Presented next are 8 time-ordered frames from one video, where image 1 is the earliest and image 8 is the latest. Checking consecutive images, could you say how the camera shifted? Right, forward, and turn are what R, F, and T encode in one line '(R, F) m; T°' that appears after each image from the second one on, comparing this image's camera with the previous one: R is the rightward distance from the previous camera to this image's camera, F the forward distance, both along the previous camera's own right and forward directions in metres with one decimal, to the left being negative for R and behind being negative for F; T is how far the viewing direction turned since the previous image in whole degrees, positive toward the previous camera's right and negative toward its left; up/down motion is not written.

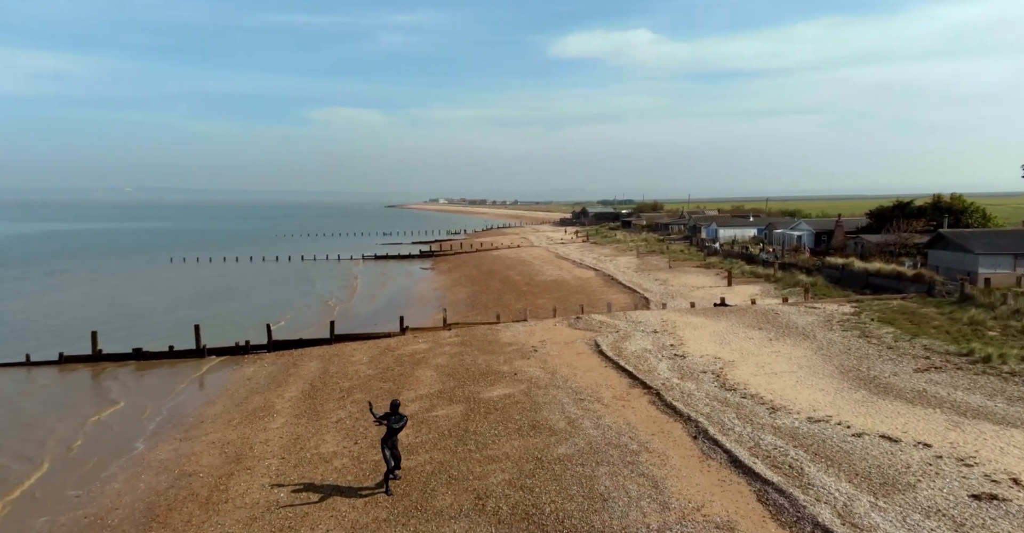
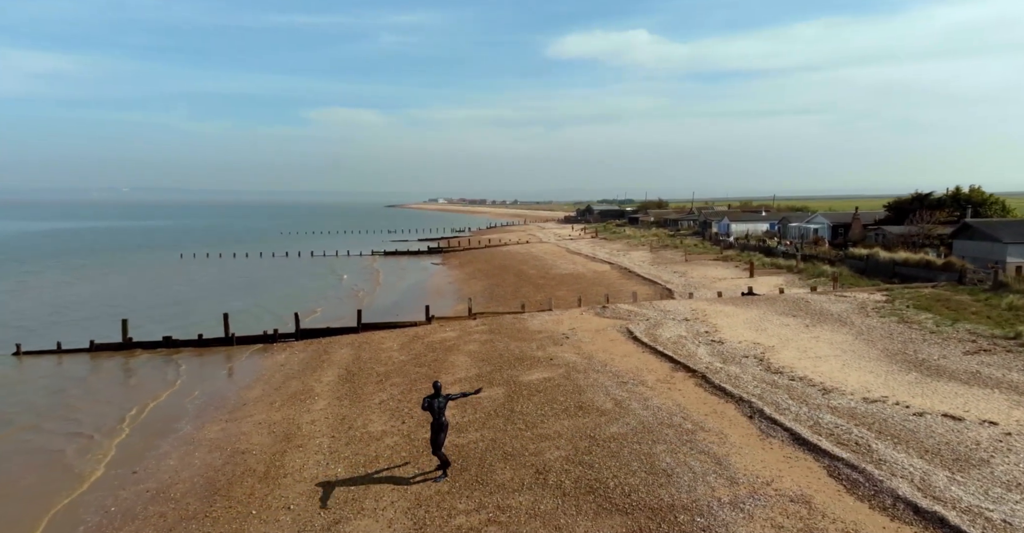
(-0.9, +0.1) m; -1°
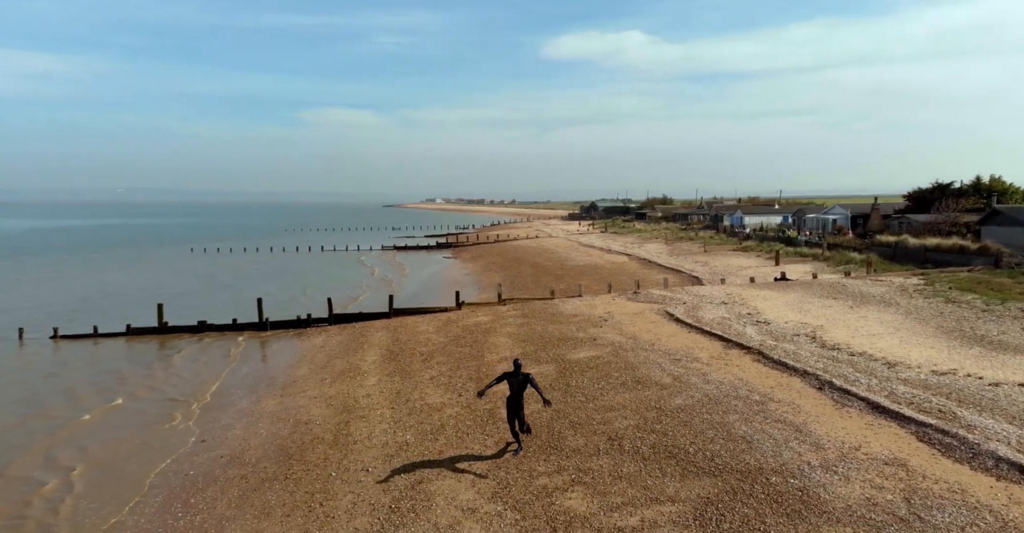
(-1.2, +0.1) m; -1°
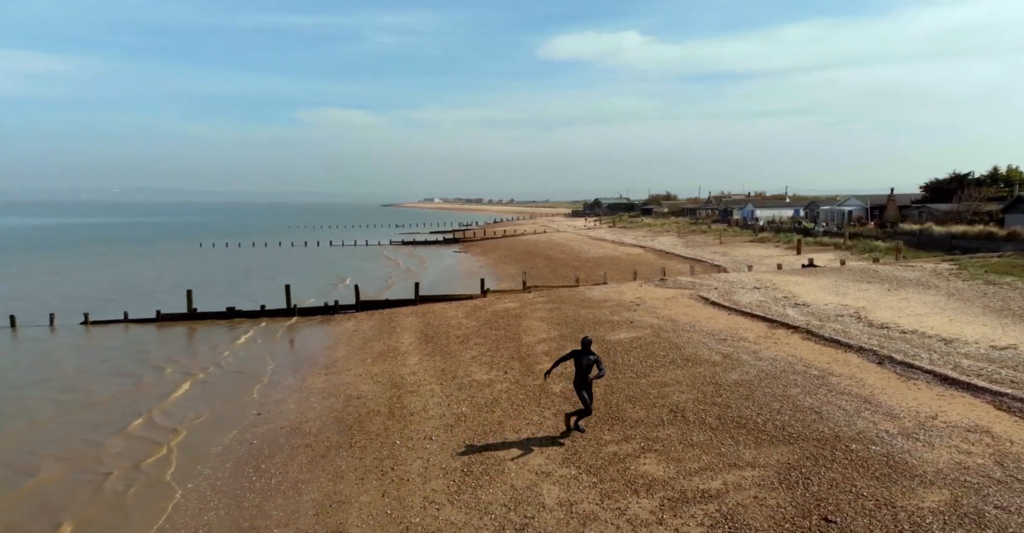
(-1.0, +0.1) m; -1°
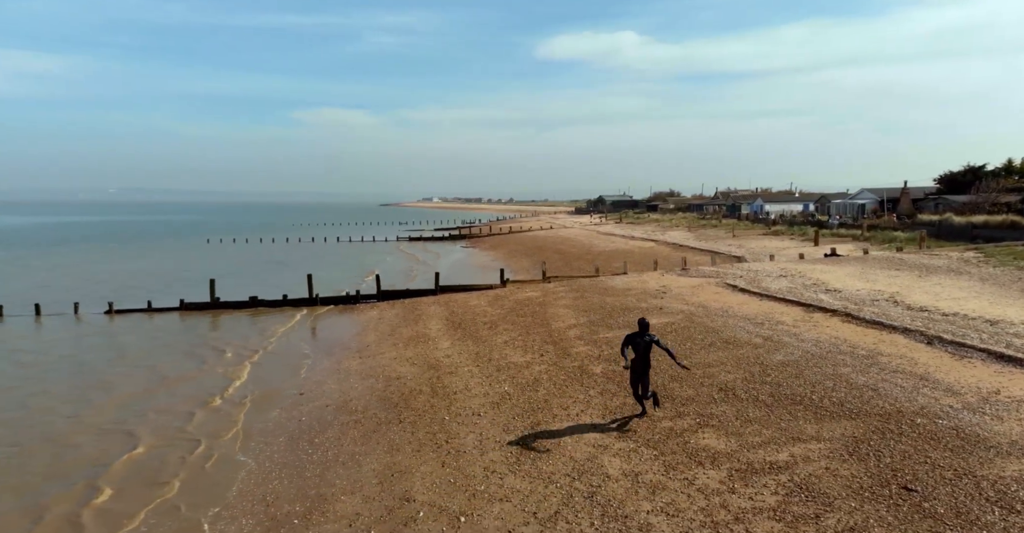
(-0.7, +0.1) m; -1°
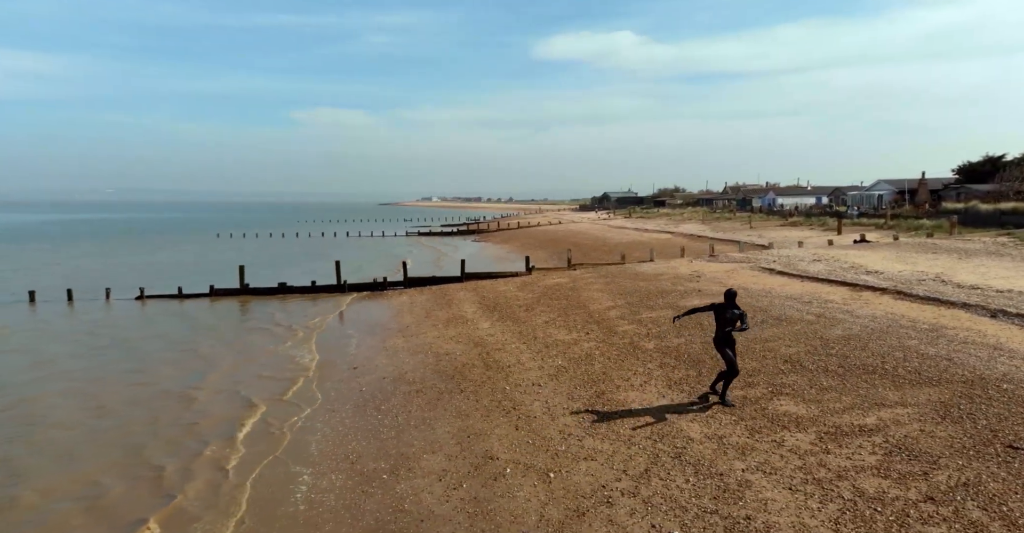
(-0.9, +0.2) m; -1°
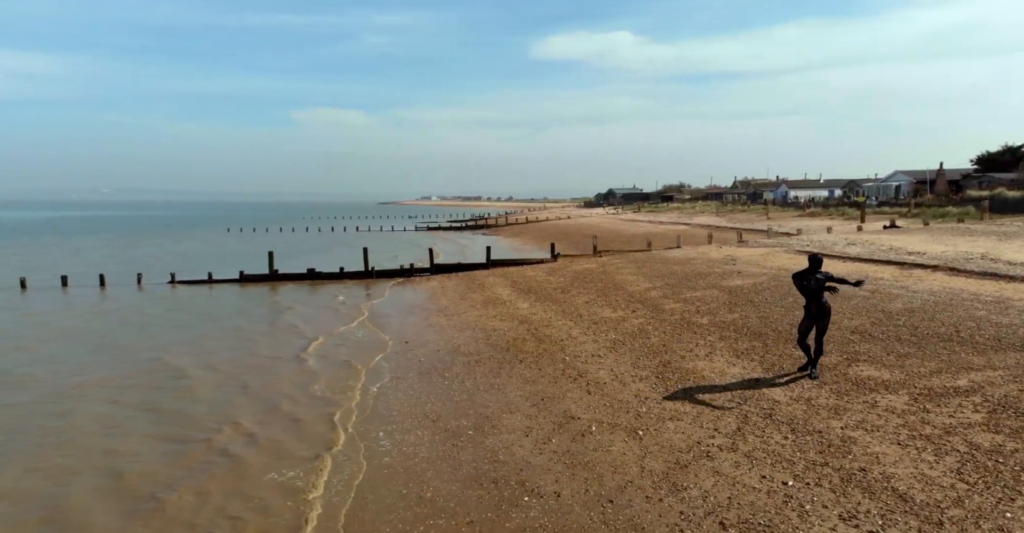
(-0.8, +0.2) m; -1°
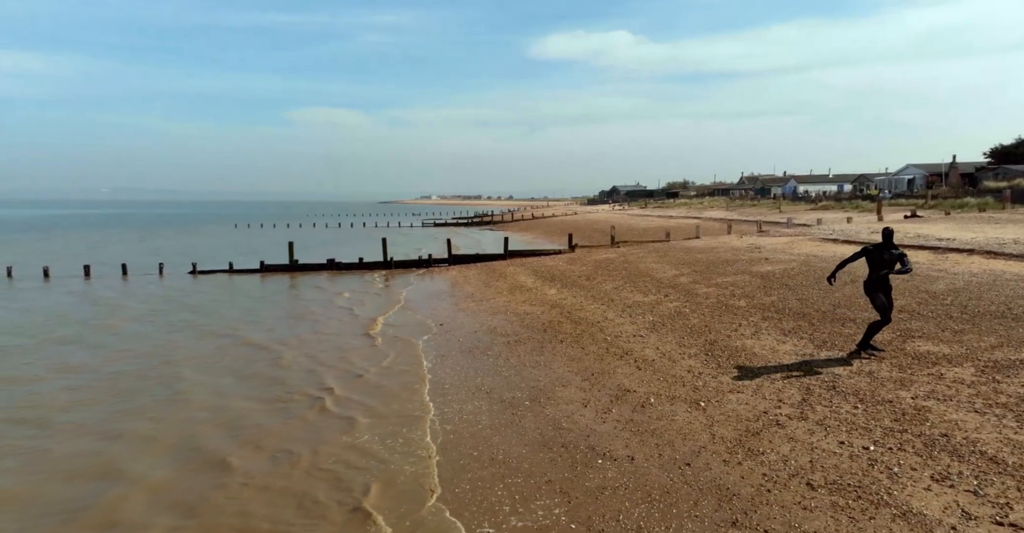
(-0.6, +0.1) m; -1°
